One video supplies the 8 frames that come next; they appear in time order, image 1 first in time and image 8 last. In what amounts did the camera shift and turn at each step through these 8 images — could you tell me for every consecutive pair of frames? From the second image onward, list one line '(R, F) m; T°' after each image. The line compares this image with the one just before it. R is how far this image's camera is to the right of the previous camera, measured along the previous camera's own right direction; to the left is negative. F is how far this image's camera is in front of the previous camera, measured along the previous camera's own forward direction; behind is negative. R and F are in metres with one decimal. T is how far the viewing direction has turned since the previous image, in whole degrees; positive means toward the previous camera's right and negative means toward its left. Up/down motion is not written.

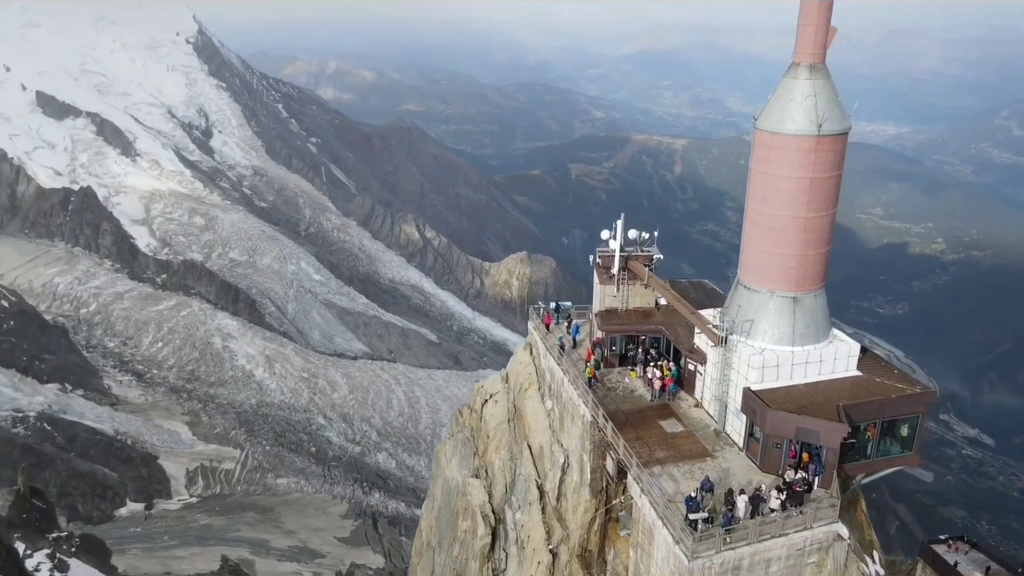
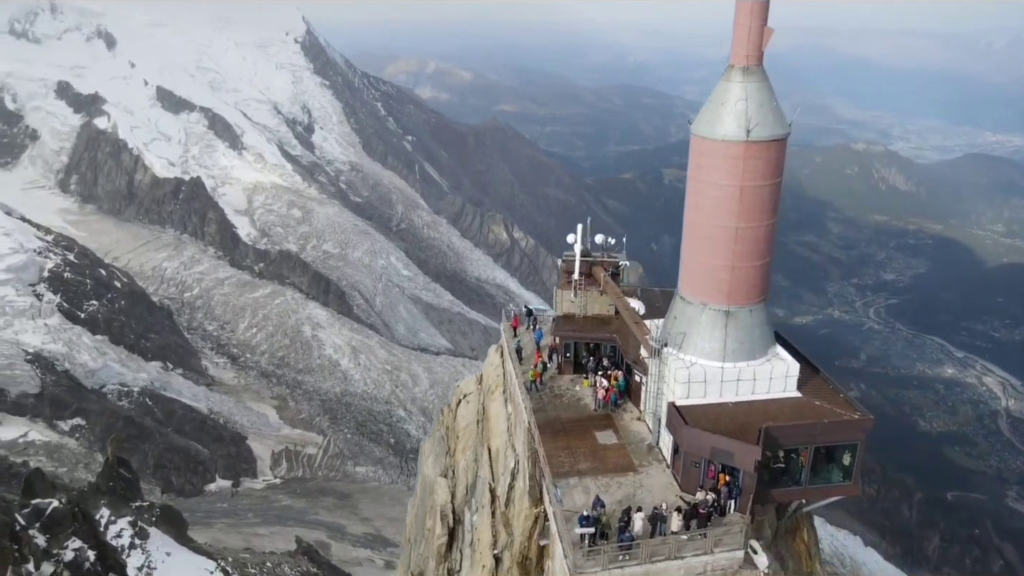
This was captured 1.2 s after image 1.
(+3.0, +0.3) m; -6°
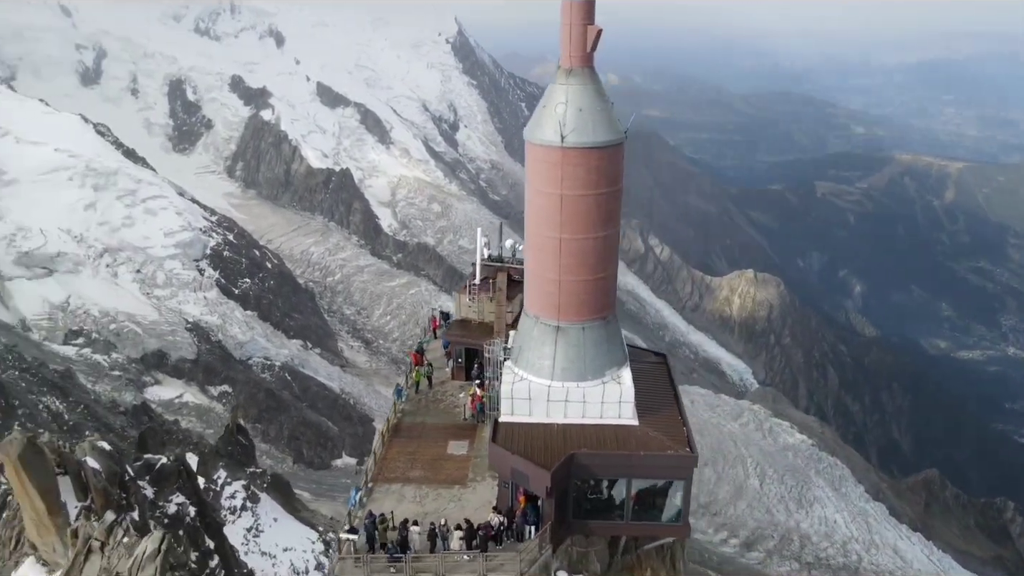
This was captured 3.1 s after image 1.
(+5.3, +0.8) m; -10°
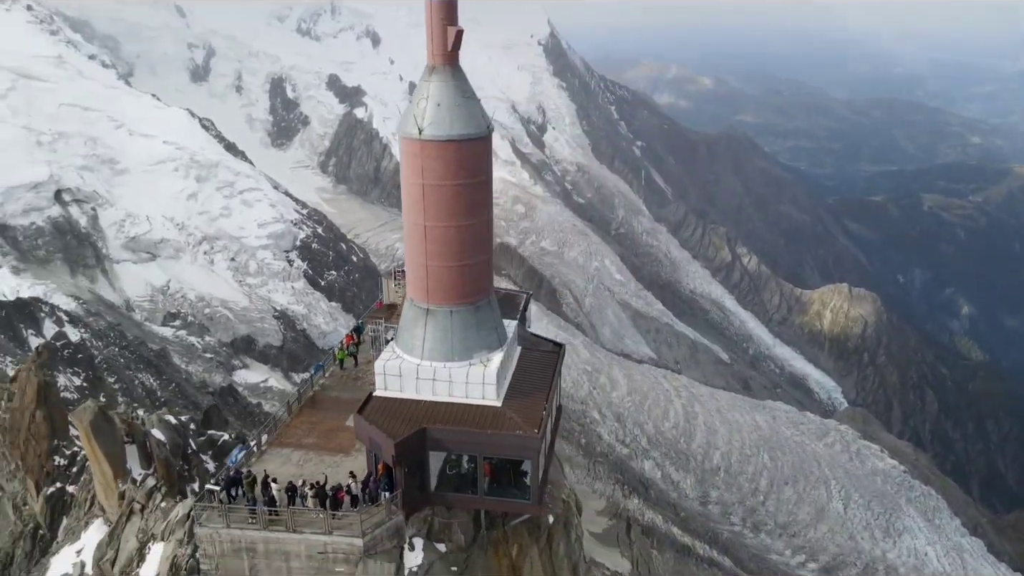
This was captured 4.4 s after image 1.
(+3.7, -0.6) m; -6°
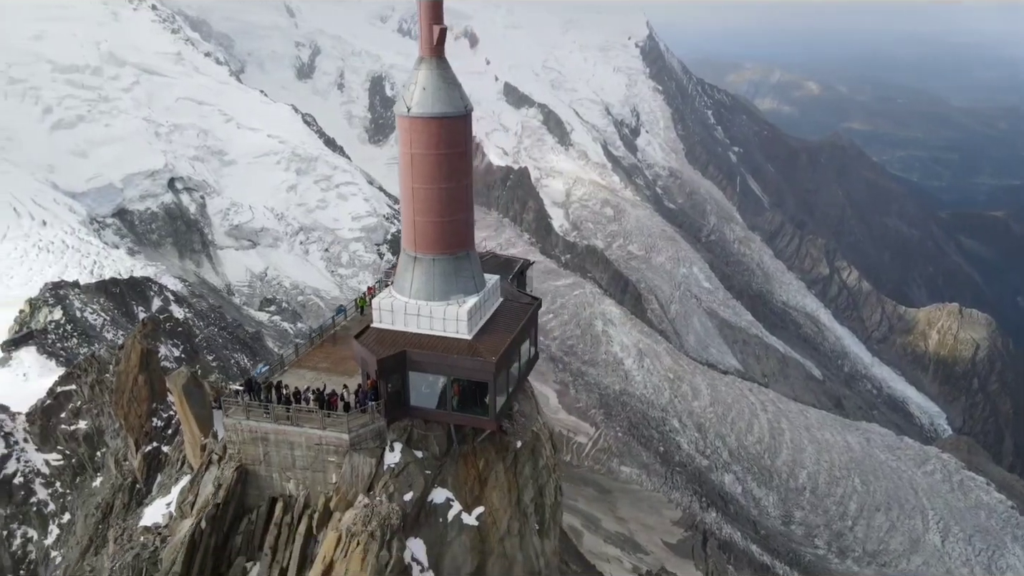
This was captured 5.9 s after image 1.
(+2.5, -2.6) m; -7°
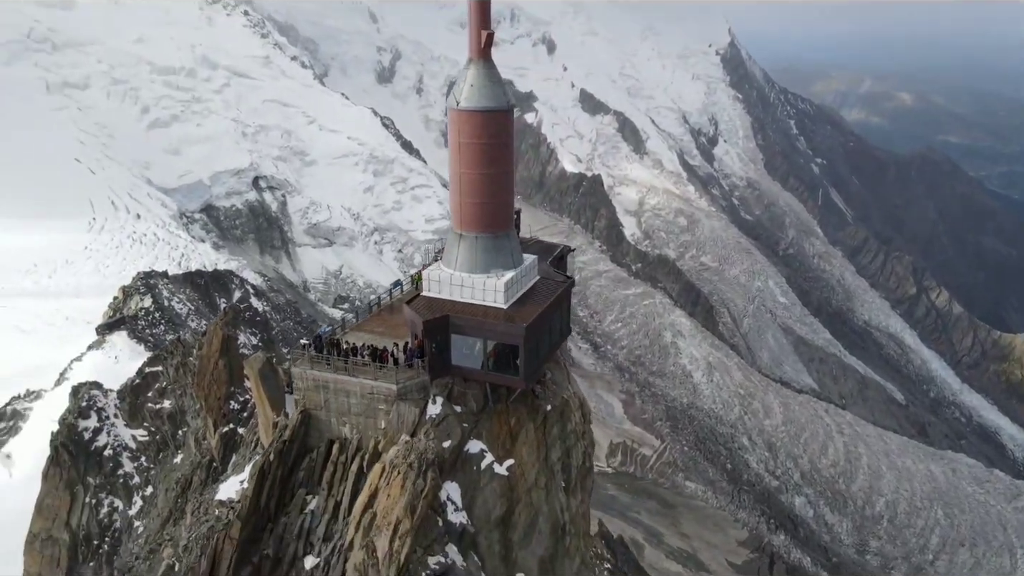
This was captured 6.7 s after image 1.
(-0.9, +1.8) m; -5°
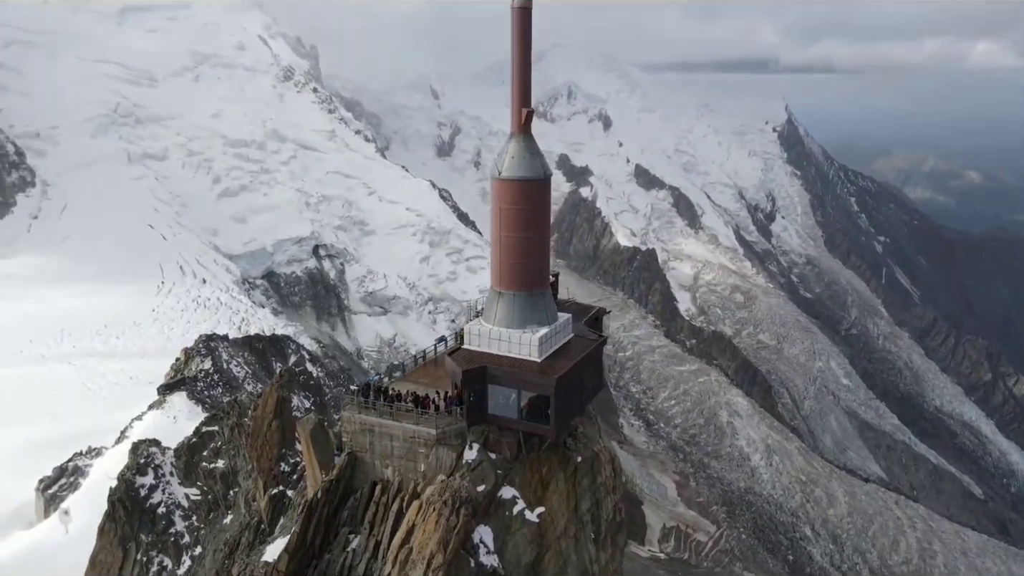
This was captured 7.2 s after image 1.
(-0.4, +5.3) m; -4°
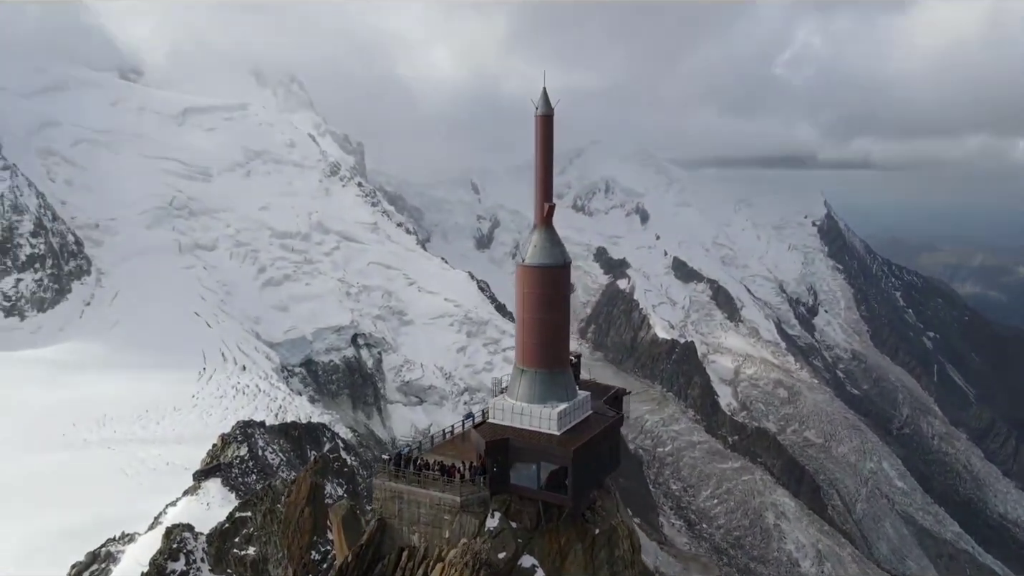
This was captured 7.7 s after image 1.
(-0.3, +2.5) m; -3°
